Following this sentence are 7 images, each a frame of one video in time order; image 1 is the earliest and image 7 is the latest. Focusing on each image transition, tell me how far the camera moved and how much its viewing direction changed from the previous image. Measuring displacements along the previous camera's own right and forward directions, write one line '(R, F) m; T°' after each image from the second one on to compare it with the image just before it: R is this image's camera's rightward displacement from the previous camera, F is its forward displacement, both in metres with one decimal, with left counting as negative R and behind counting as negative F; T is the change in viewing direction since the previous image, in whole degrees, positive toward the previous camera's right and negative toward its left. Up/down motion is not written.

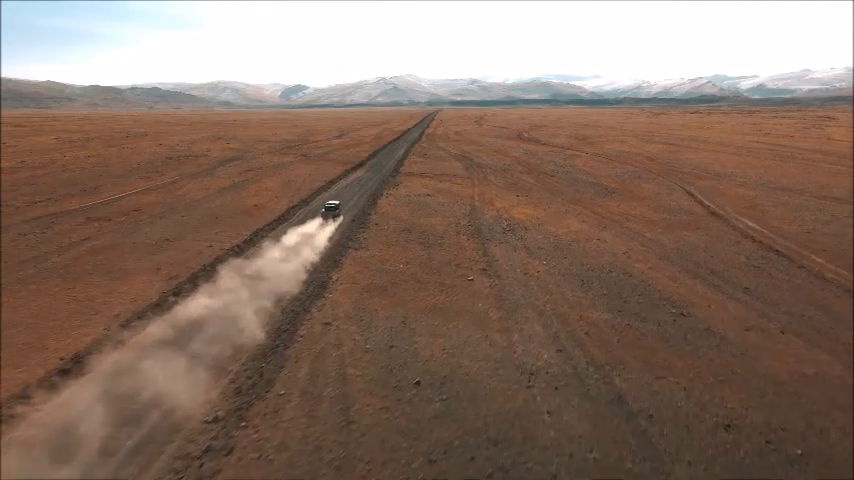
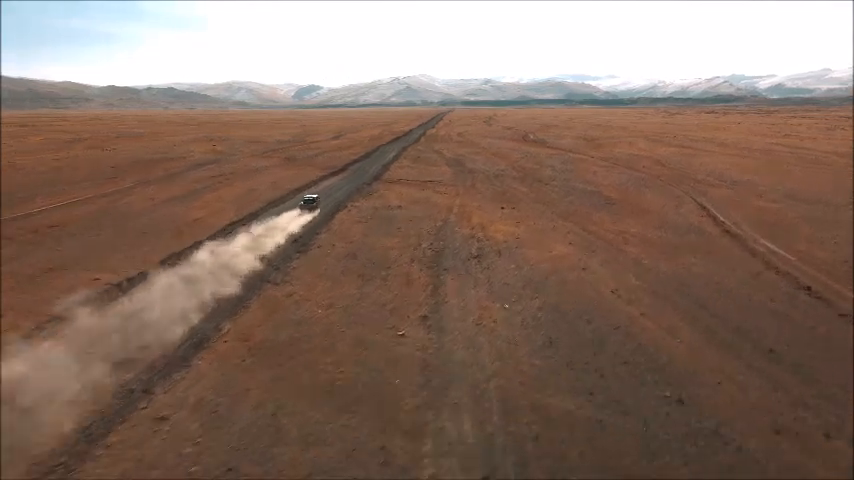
(+1.6, +3.3) m; -1°
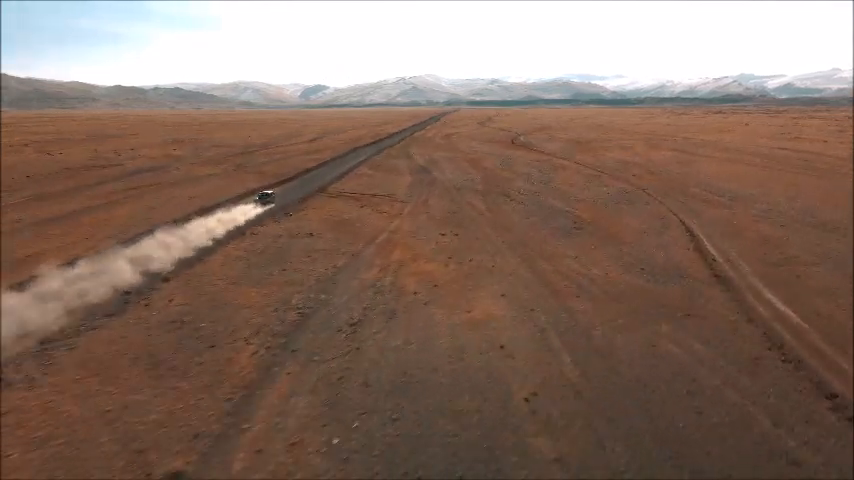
(+2.7, +4.6) m; -1°
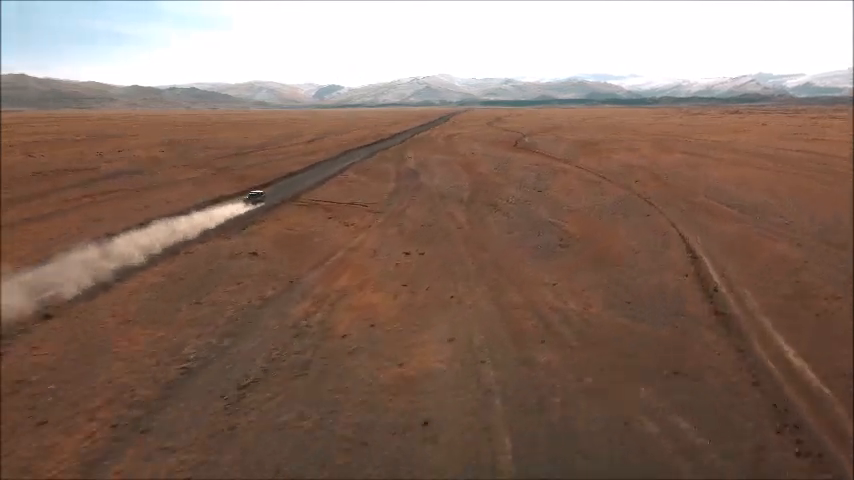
(+1.5, +2.4) m; -1°
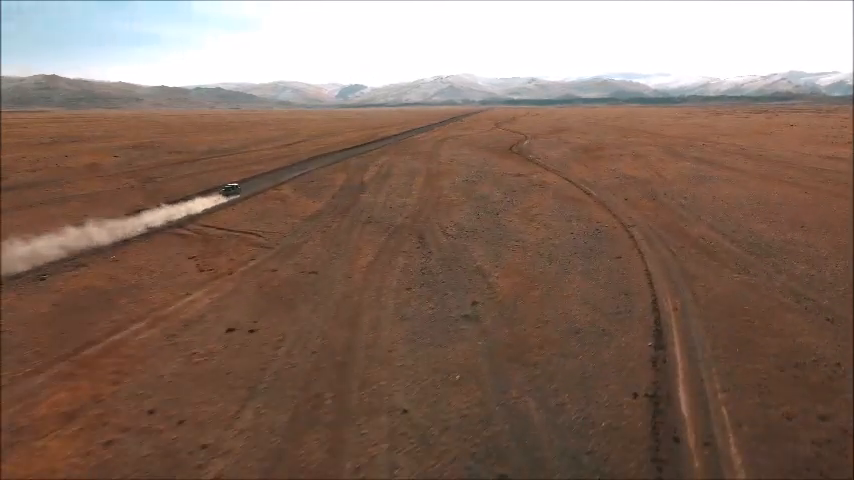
(+3.6, +5.8) m; -2°
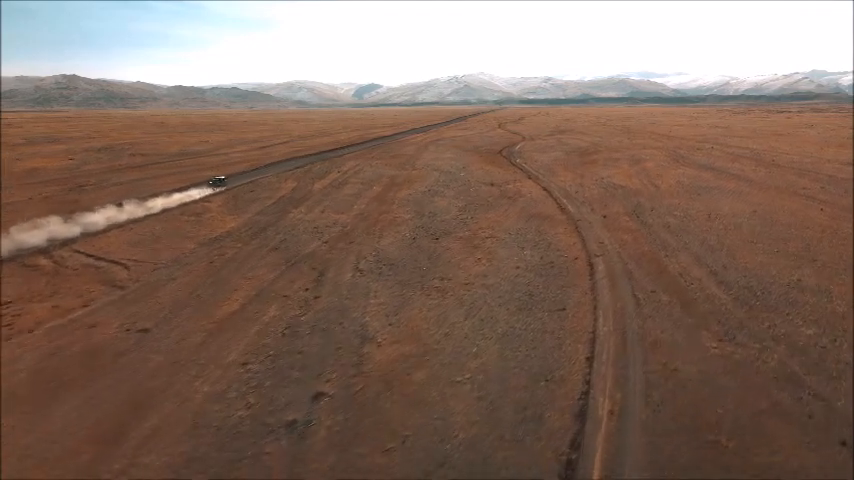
(+2.8, +4.2) m; -1°
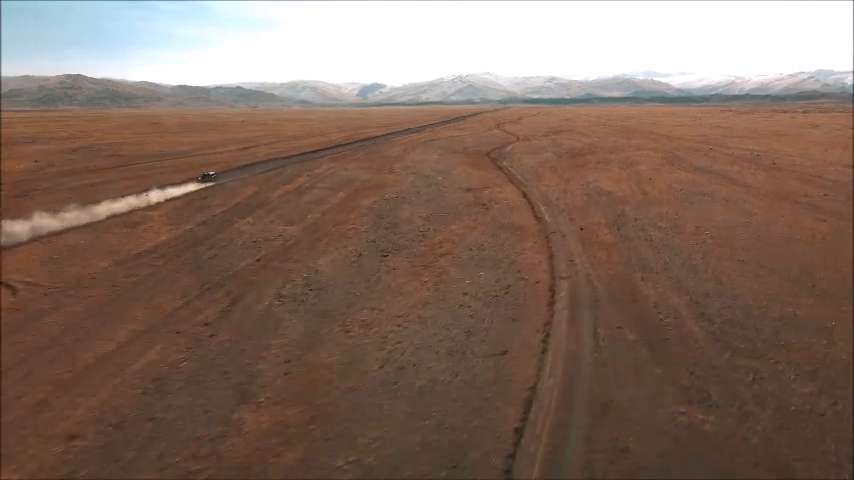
(+1.6, +2.2) m; 0°
